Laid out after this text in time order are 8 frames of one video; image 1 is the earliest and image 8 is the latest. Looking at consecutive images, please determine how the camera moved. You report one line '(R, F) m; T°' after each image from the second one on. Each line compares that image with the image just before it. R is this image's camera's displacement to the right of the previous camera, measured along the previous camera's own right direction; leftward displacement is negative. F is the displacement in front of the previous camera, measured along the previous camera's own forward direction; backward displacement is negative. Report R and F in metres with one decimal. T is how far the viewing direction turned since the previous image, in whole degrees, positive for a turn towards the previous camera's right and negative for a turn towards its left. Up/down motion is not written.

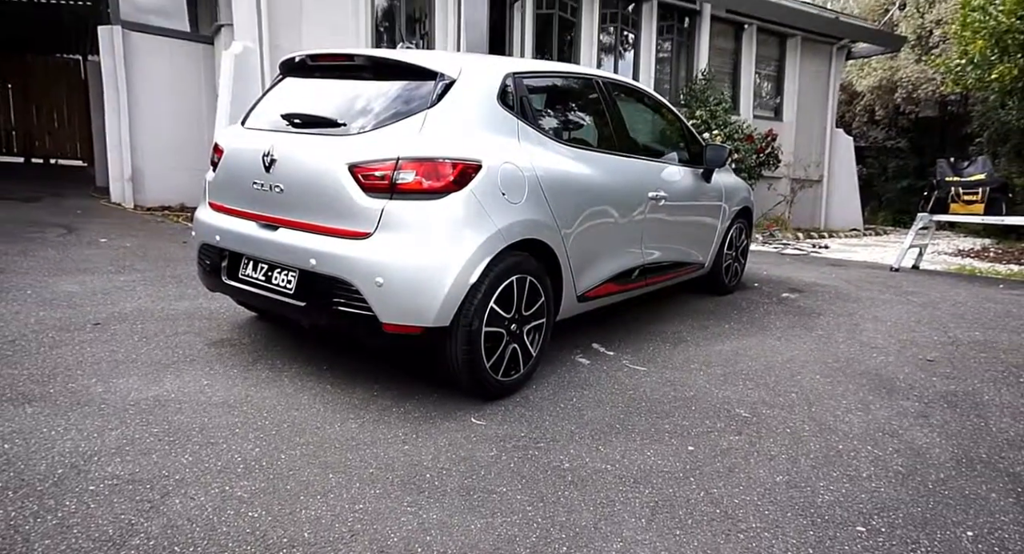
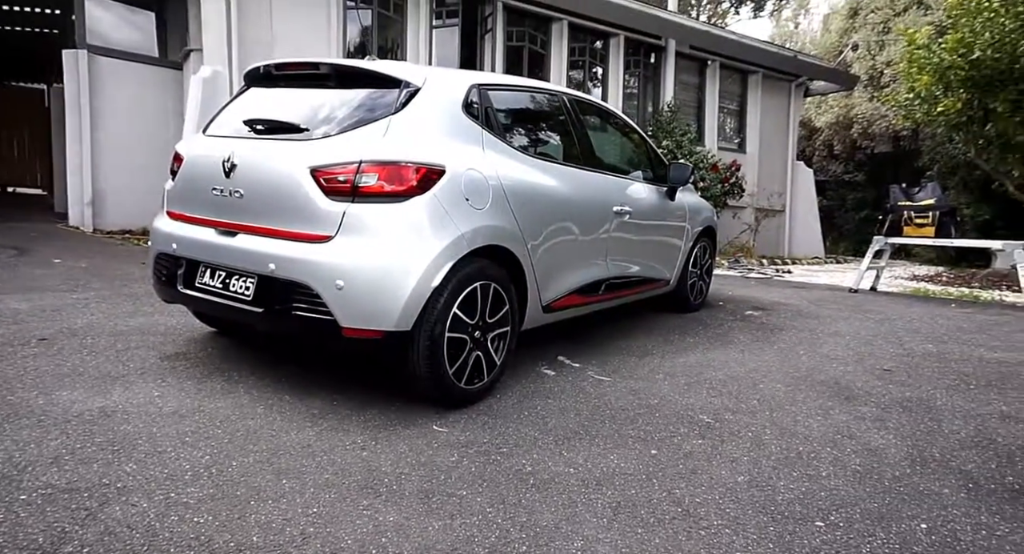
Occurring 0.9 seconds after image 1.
(0.0, 0.0) m; +2°
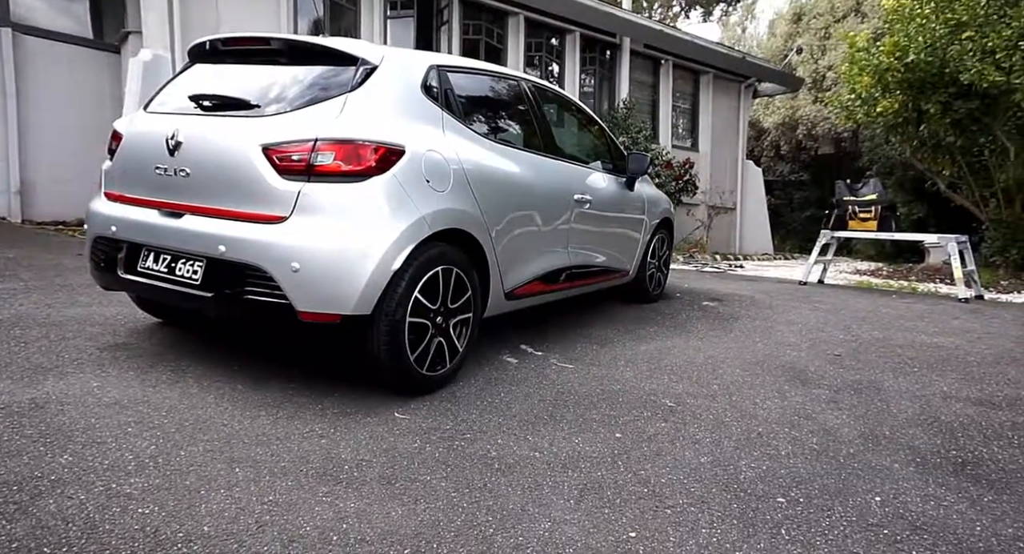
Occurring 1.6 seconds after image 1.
(0.0, +0.1) m; +4°
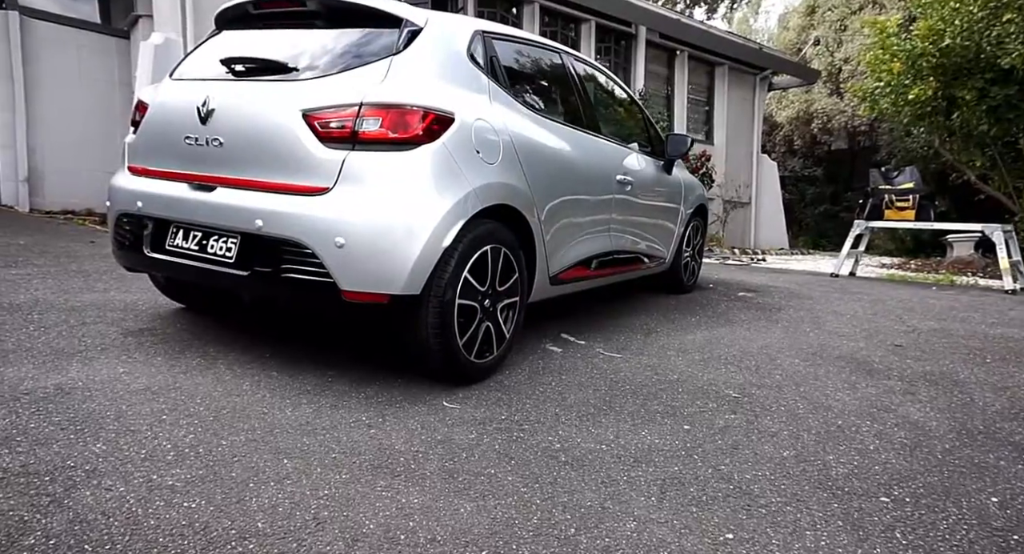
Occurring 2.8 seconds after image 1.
(-0.2, +0.2) m; 0°
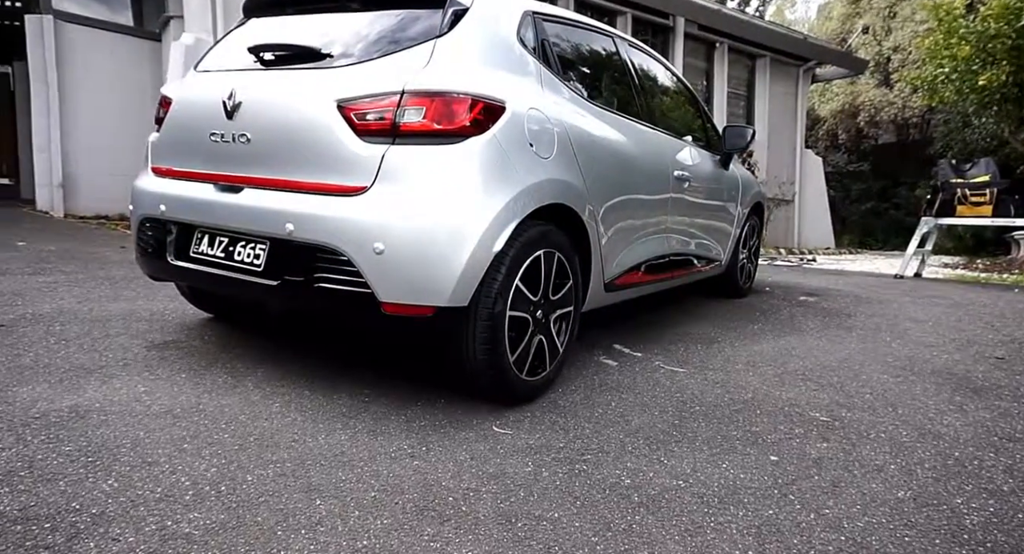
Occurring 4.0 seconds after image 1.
(-0.1, +0.3) m; -2°
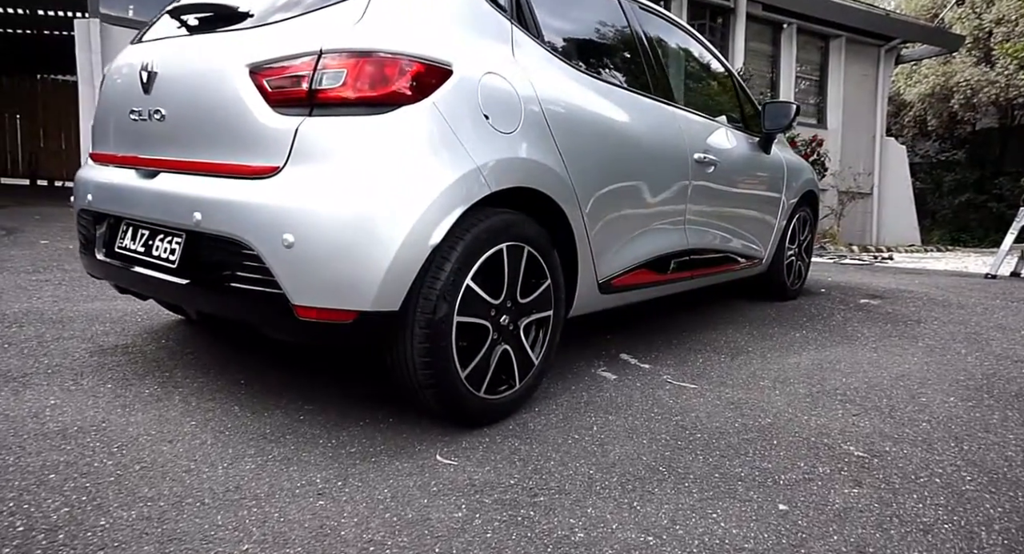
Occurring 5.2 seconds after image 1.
(+0.3, +0.4) m; -6°
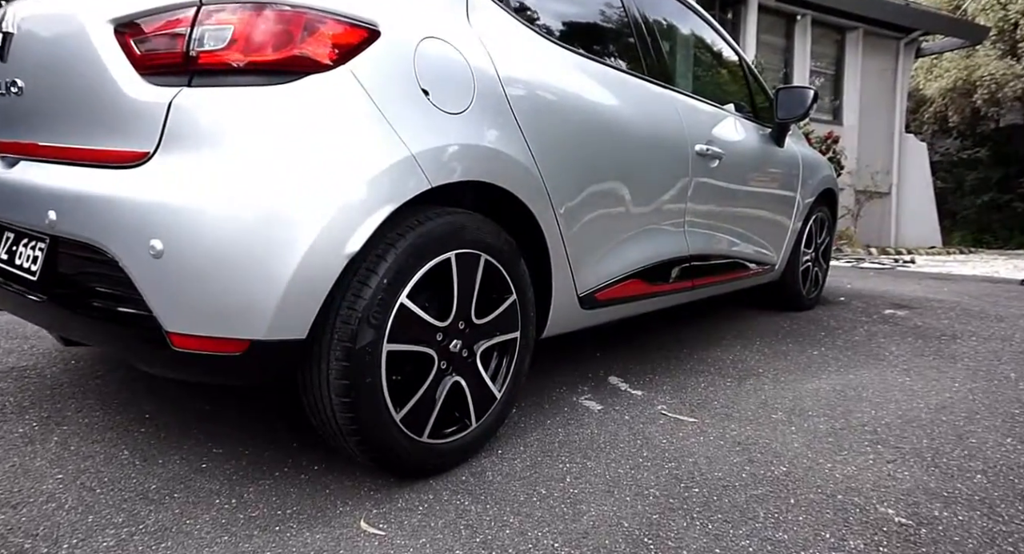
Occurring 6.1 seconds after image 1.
(+0.1, +0.4) m; -1°
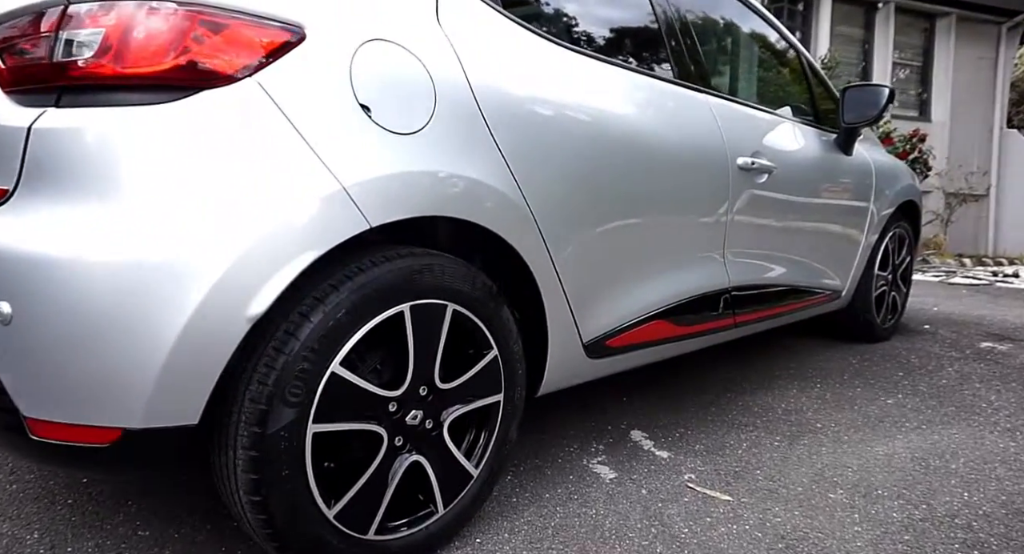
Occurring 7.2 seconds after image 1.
(+0.2, +0.3) m; -6°
